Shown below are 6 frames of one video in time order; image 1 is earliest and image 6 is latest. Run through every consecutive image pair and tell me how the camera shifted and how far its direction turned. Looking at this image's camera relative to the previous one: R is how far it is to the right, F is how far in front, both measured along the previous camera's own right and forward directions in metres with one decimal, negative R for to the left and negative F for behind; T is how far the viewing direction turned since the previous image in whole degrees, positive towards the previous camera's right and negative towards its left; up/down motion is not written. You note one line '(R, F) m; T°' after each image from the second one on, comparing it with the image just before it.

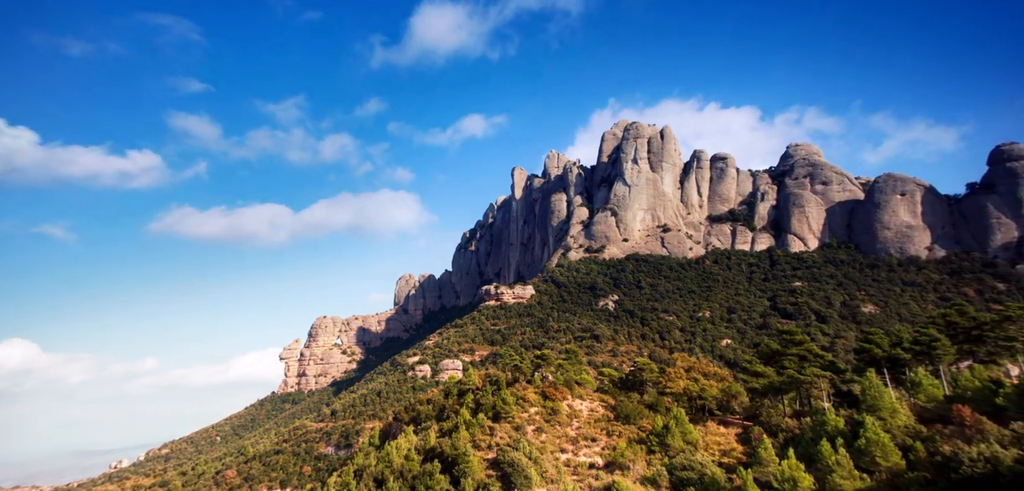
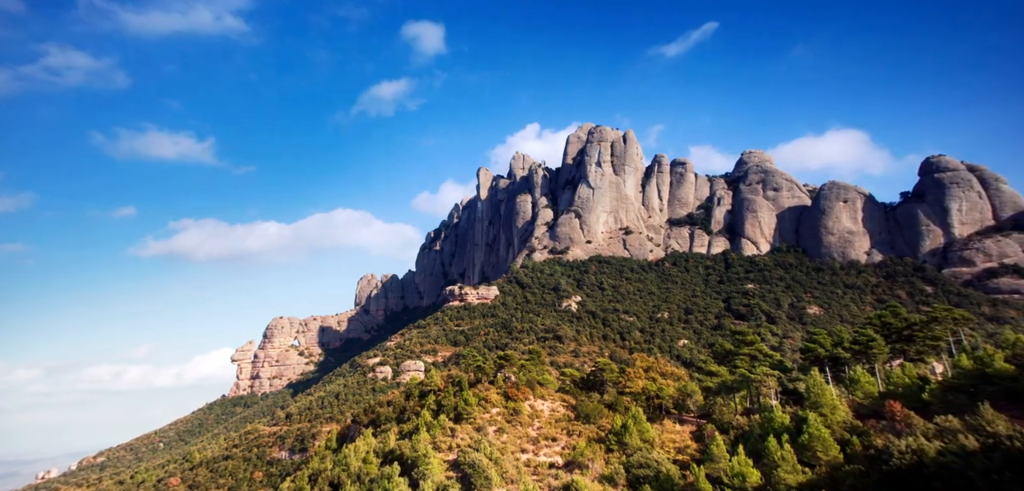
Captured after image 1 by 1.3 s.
(+0.4, -1.2) m; +3°
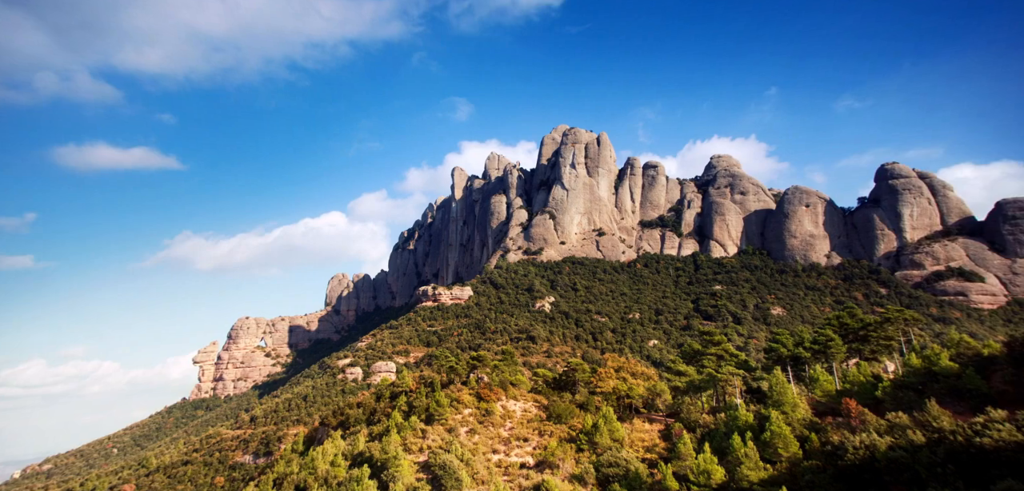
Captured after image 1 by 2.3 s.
(+0.3, -0.8) m; +2°
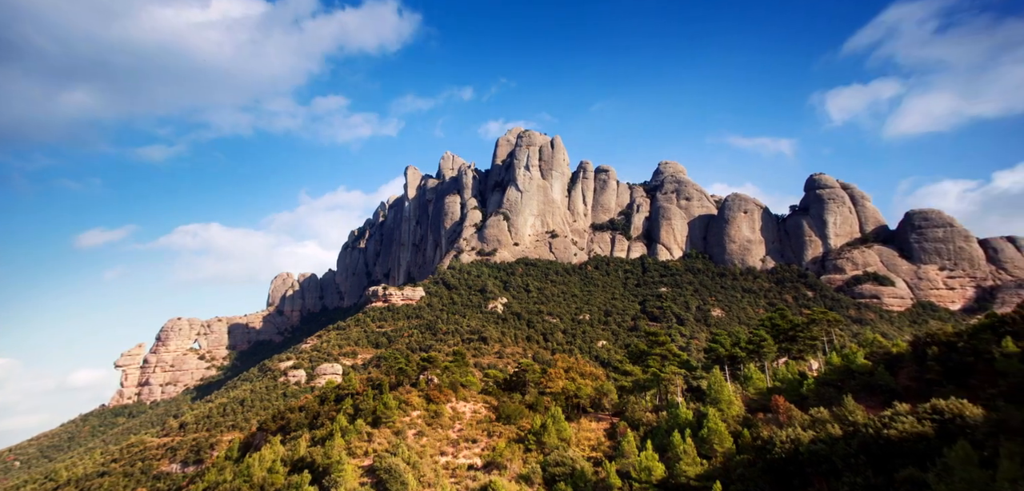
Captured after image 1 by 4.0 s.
(+0.4, -1.2) m; +4°
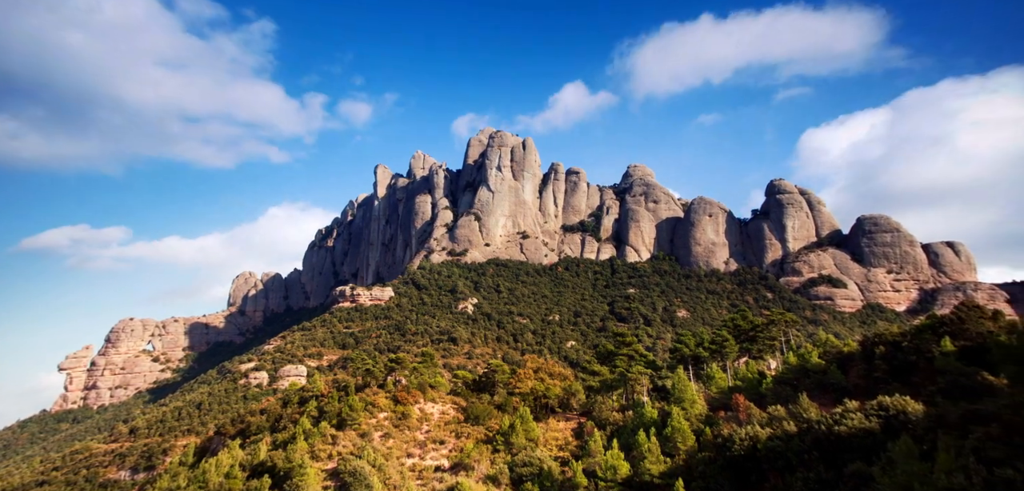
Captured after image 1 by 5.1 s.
(+0.2, -0.6) m; +2°
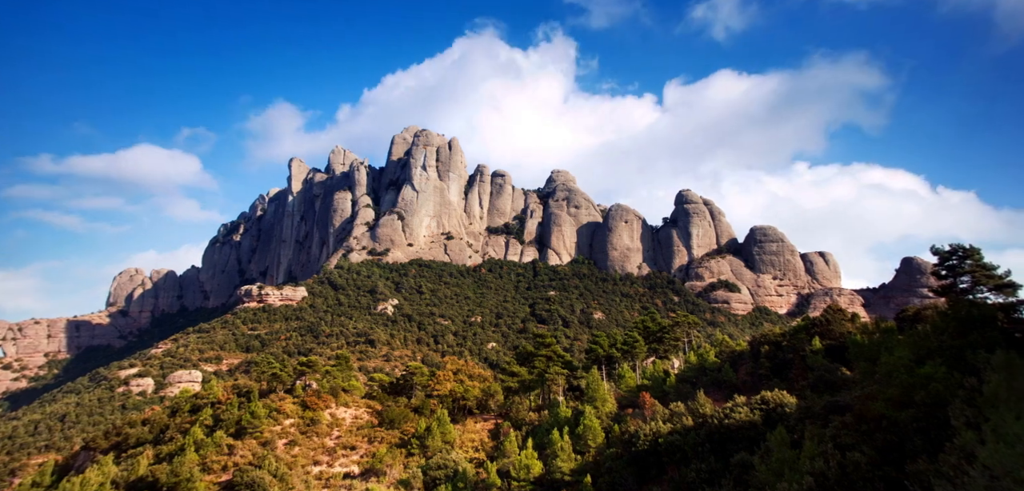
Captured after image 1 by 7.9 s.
(+0.5, -1.3) m; +6°
